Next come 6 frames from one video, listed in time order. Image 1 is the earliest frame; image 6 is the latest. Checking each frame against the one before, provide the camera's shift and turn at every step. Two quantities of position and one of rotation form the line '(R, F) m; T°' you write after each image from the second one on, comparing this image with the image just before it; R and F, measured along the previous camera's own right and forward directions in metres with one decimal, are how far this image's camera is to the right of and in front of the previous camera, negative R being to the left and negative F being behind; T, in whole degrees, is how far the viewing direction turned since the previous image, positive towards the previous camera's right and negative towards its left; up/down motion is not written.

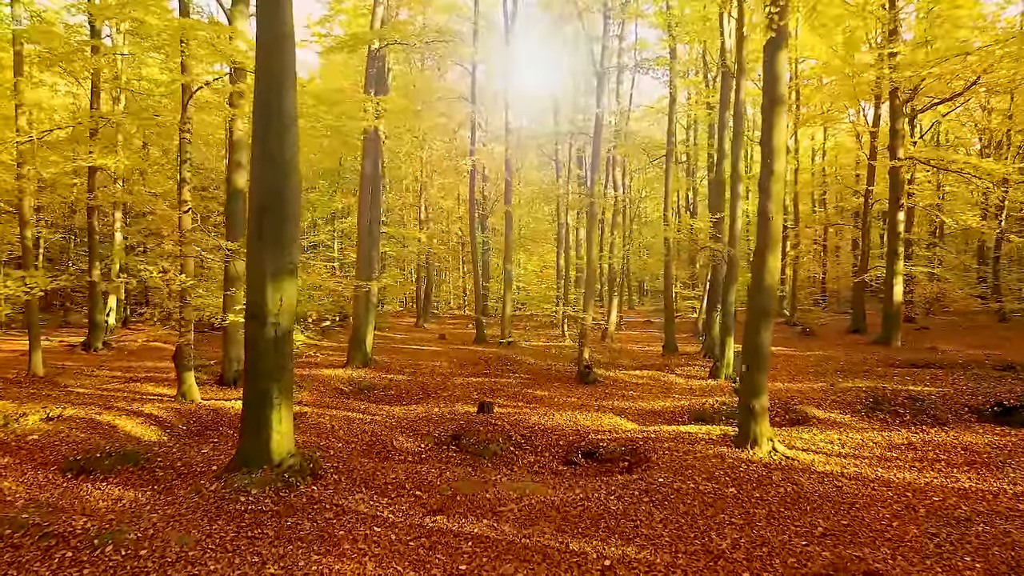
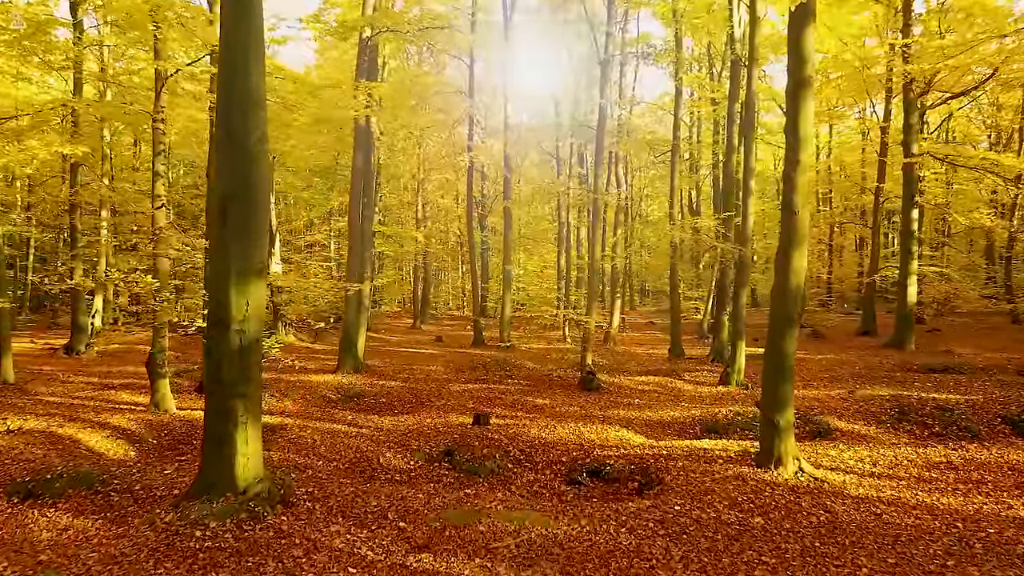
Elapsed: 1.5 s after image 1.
(0.0, +0.6) m; 0°
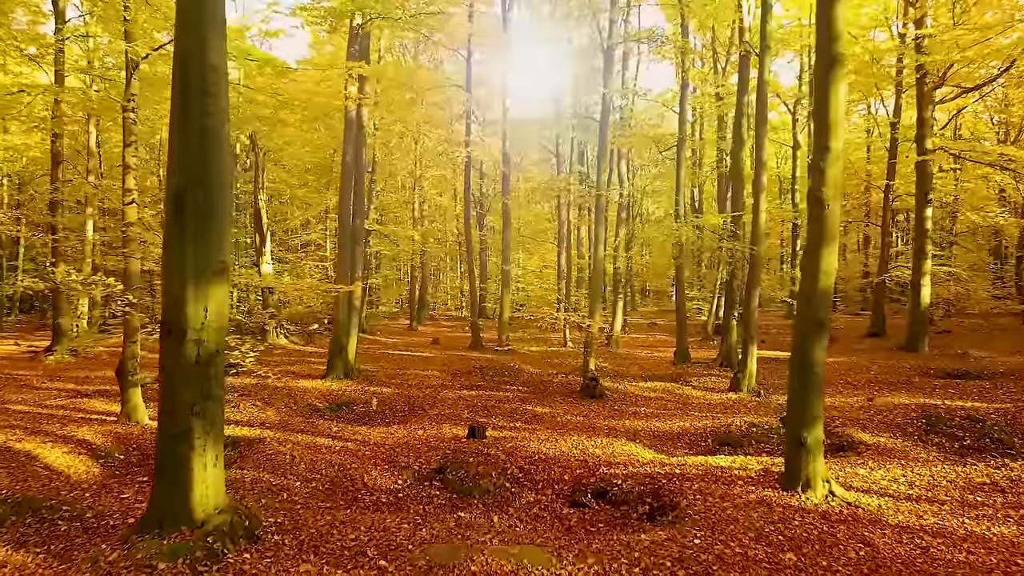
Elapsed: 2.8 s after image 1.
(0.0, +0.6) m; 0°
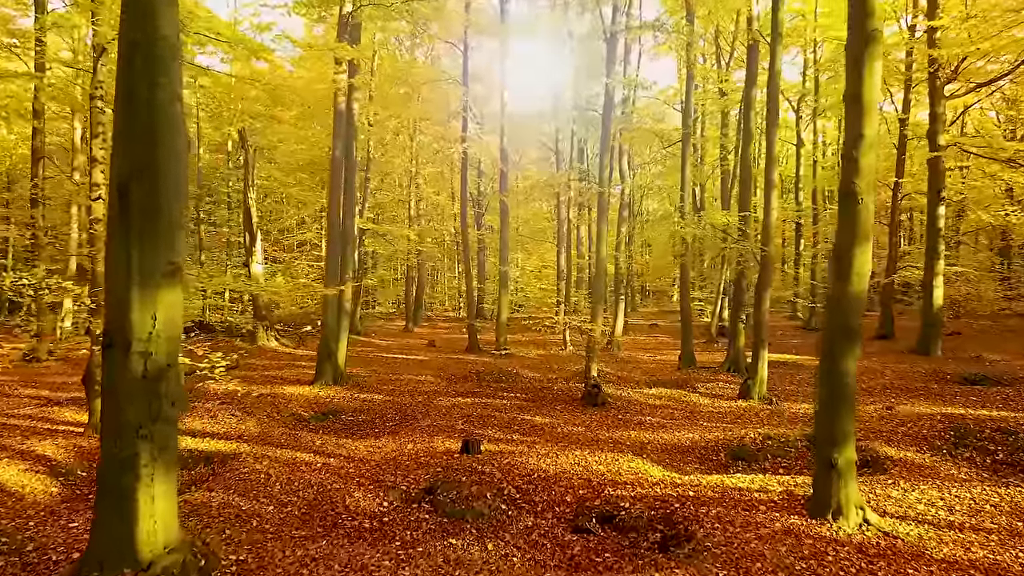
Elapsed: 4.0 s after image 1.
(0.0, +0.6) m; 0°
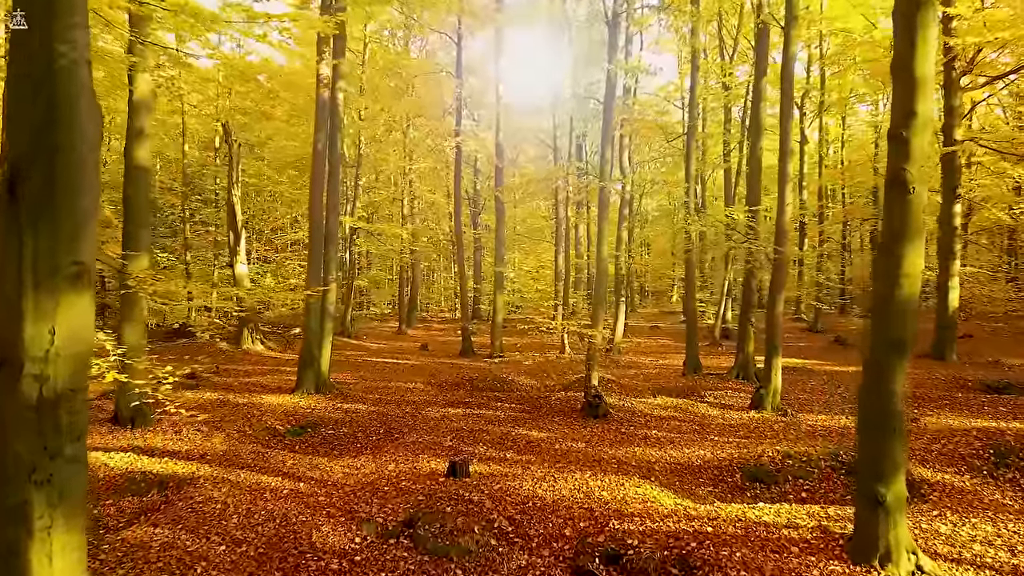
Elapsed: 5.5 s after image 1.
(+0.1, +0.7) m; 0°
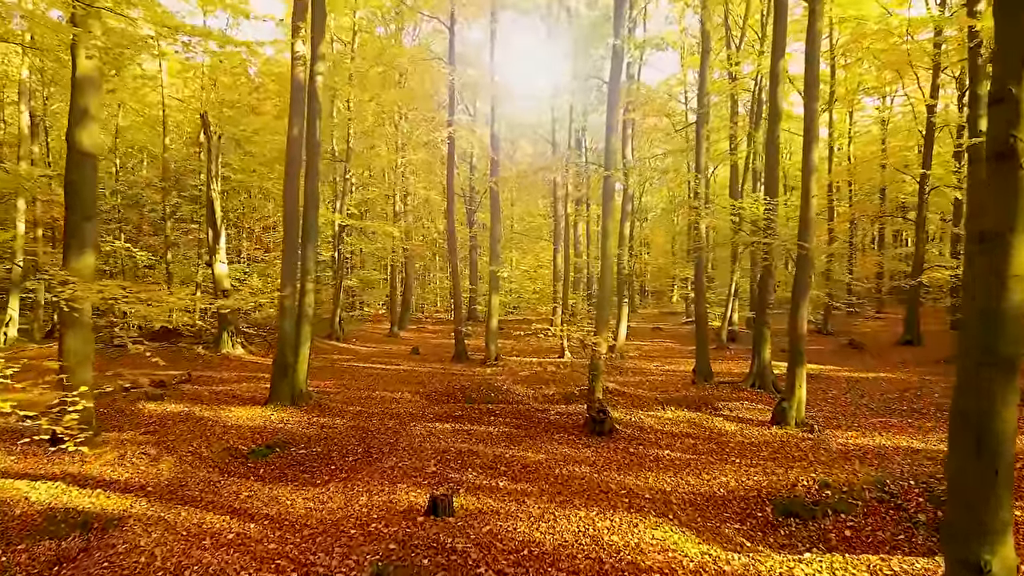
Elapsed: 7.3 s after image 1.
(+0.1, +1.0) m; 0°
